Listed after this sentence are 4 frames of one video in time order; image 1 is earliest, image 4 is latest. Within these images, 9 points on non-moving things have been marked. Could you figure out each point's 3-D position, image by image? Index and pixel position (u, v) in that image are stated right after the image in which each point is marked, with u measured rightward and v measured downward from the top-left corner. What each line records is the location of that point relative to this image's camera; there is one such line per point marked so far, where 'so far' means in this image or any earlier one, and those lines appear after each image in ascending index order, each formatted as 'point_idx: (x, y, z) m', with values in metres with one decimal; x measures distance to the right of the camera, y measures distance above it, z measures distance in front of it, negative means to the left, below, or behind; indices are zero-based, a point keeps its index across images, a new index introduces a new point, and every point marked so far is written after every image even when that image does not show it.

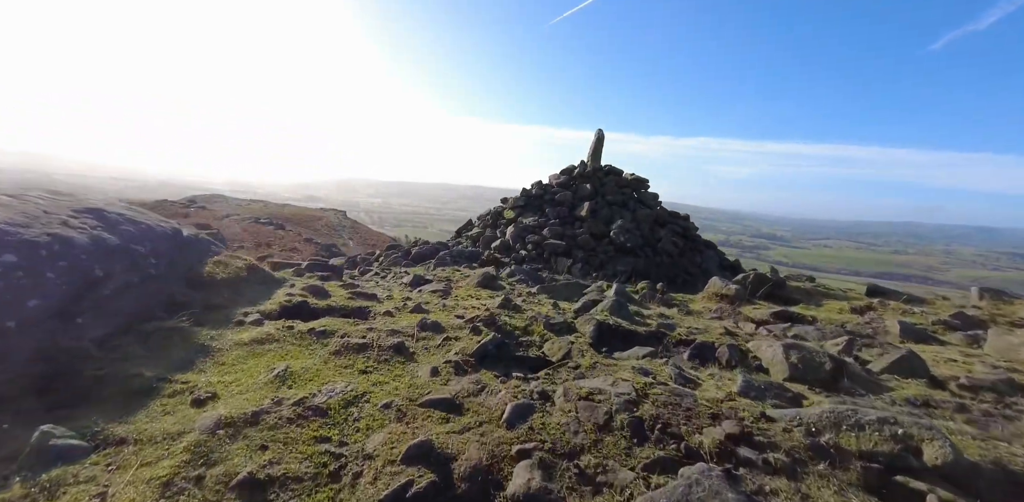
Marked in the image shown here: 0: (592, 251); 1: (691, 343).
0: (+3.5, 0.0, +19.1) m
1: (+3.3, -1.7, +8.0) m
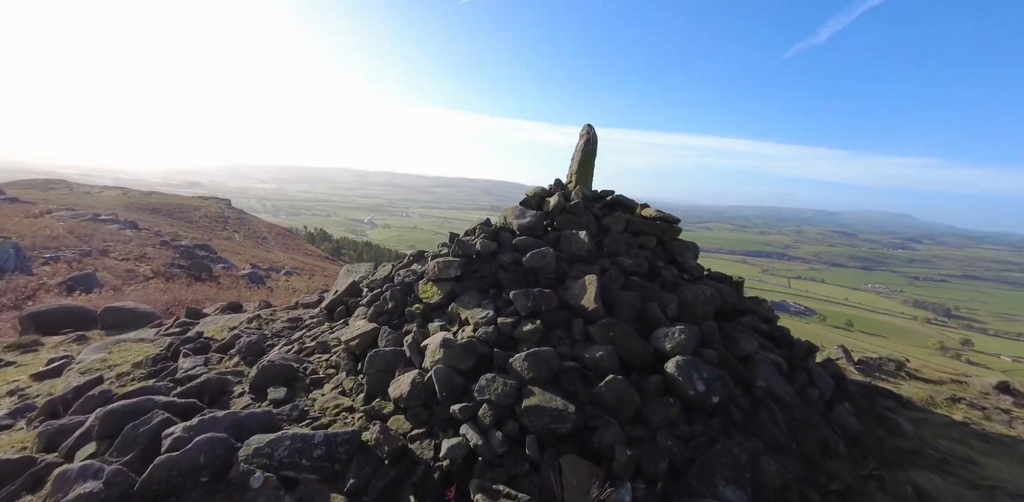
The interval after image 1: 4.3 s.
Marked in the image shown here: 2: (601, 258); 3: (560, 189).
0: (+2.3, -3.1, +7.9) m
1: (+4.2, -5.1, -3.0) m
2: (+2.4, -0.2, +11.9) m
3: (+1.5, +2.0, +14.0) m
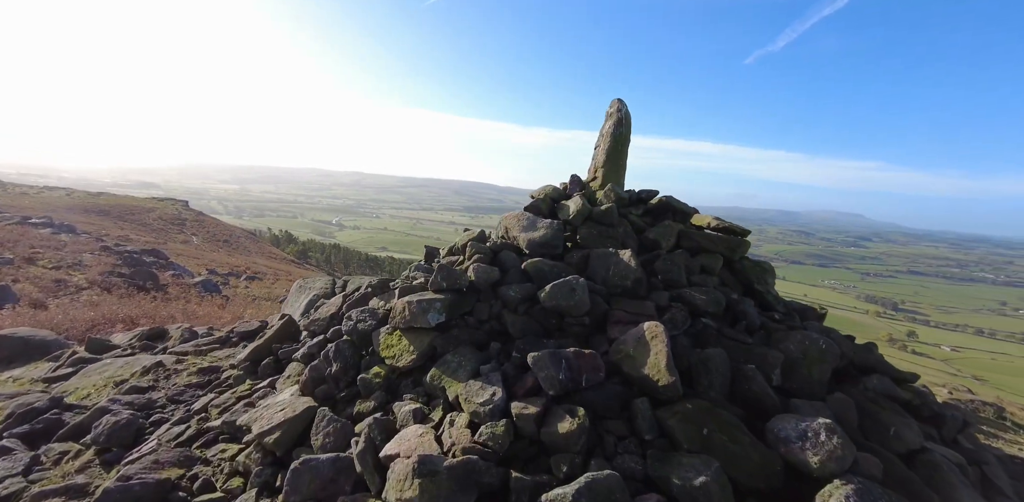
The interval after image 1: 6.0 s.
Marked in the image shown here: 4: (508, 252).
0: (+2.7, -3.7, +4.0) m
1: (+5.4, -5.6, -6.8) m
2: (+2.6, -0.7, +8.0) m
3: (+1.6, +1.5, +10.1) m
4: (-0.1, 0.0, +8.6) m
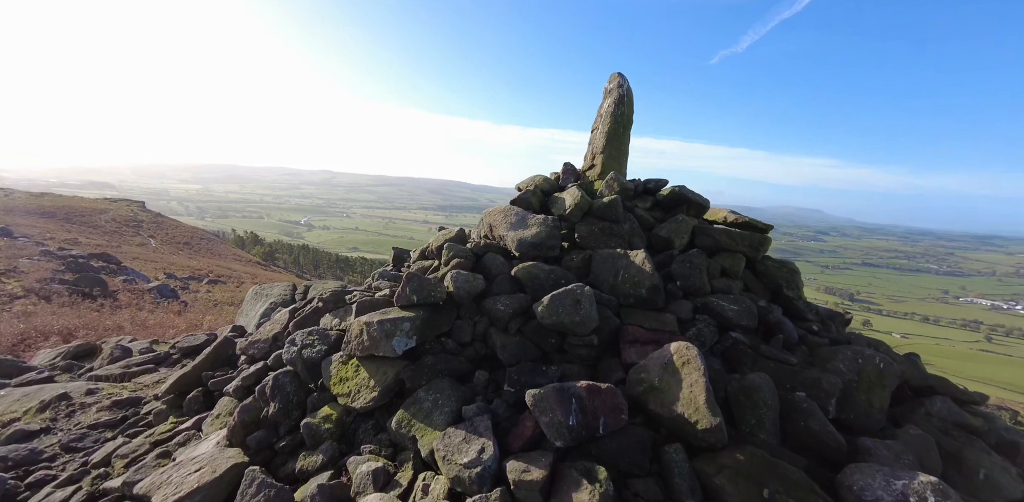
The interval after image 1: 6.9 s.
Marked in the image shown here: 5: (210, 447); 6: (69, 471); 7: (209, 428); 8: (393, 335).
0: (+2.8, -3.7, +2.6) m
1: (+6.2, -5.6, -8.0) m
2: (+2.4, -0.7, +6.5) m
3: (+1.3, +1.5, +8.5) m
4: (-0.3, -0.1, +7.0) m
5: (-4.2, -2.7, +6.0) m
6: (-6.9, -3.4, +6.8) m
7: (-4.7, -2.6, +6.7) m
8: (-1.6, -1.1, +5.7) m
